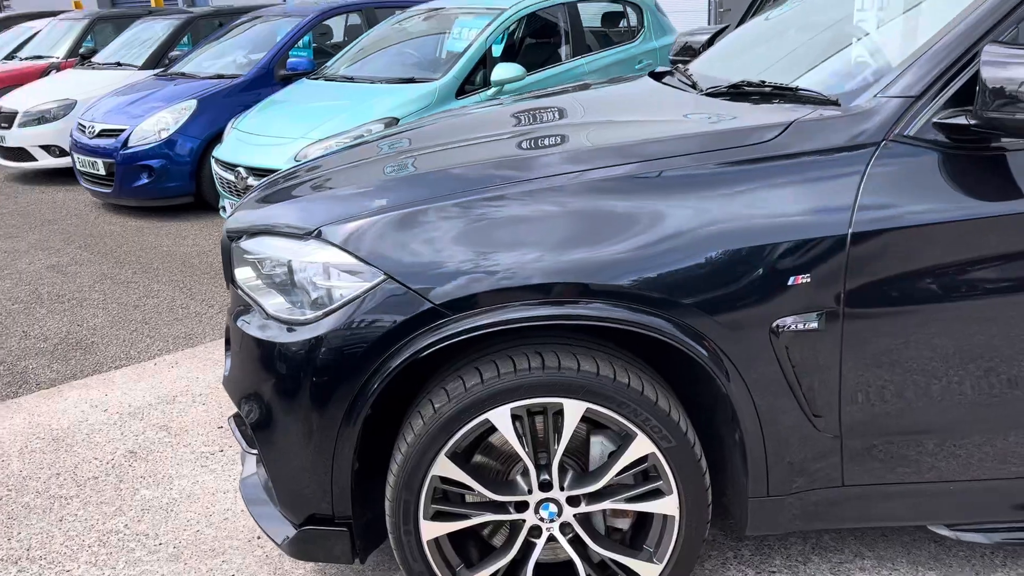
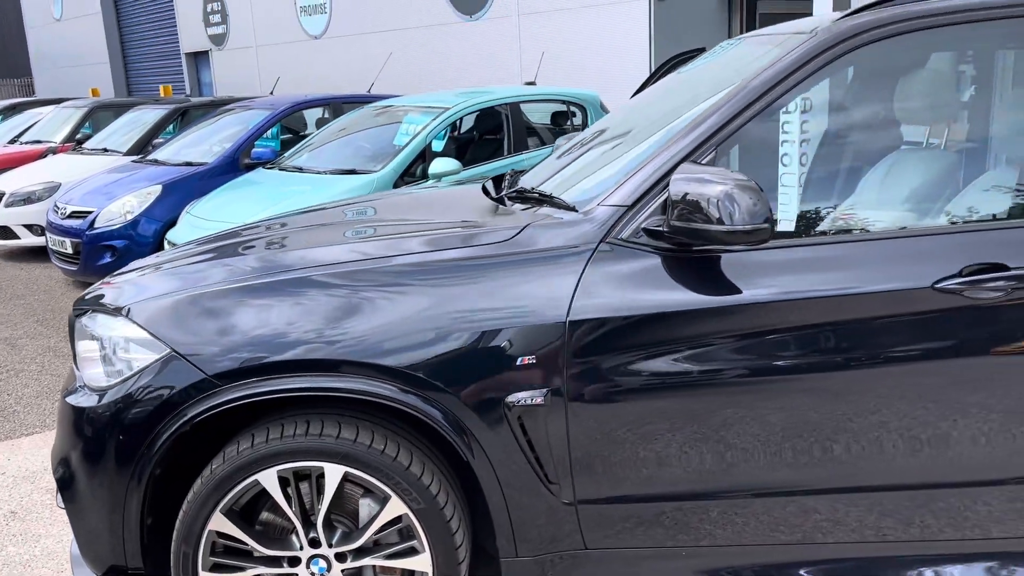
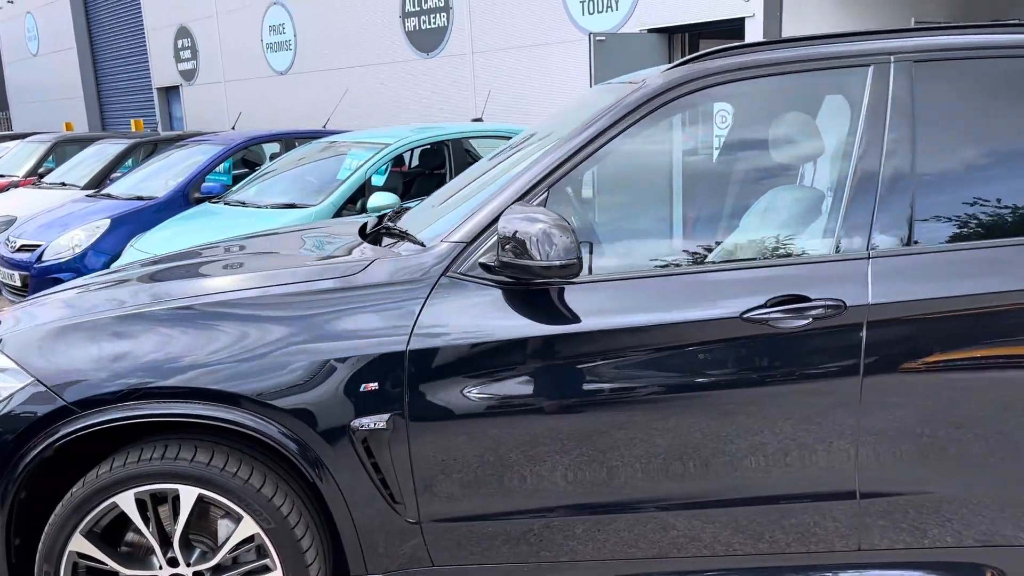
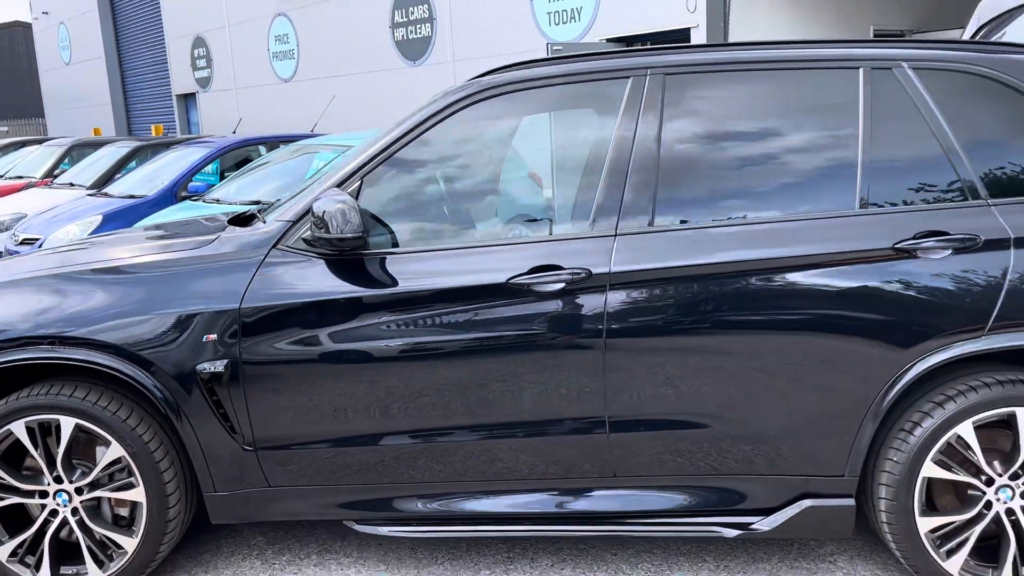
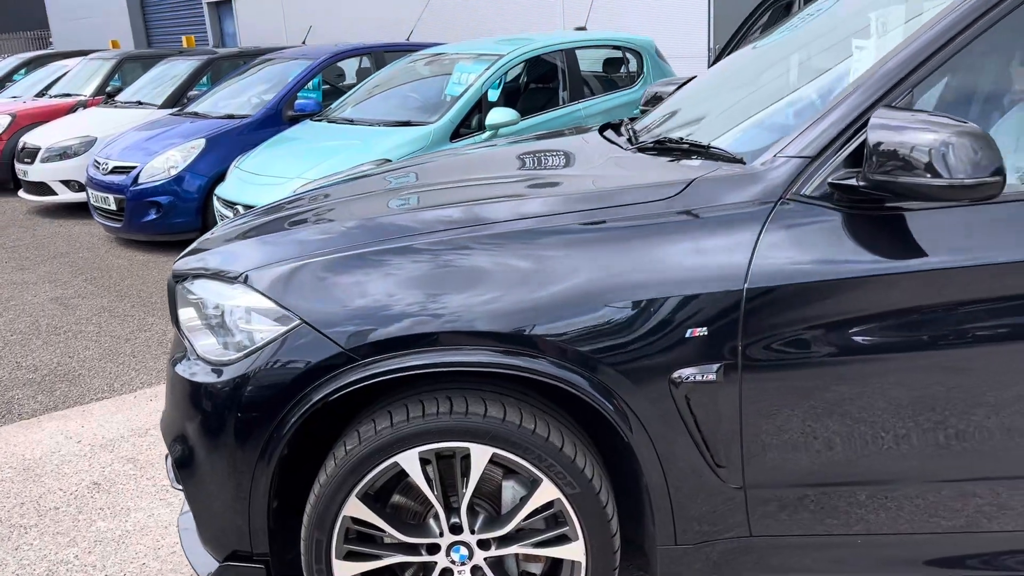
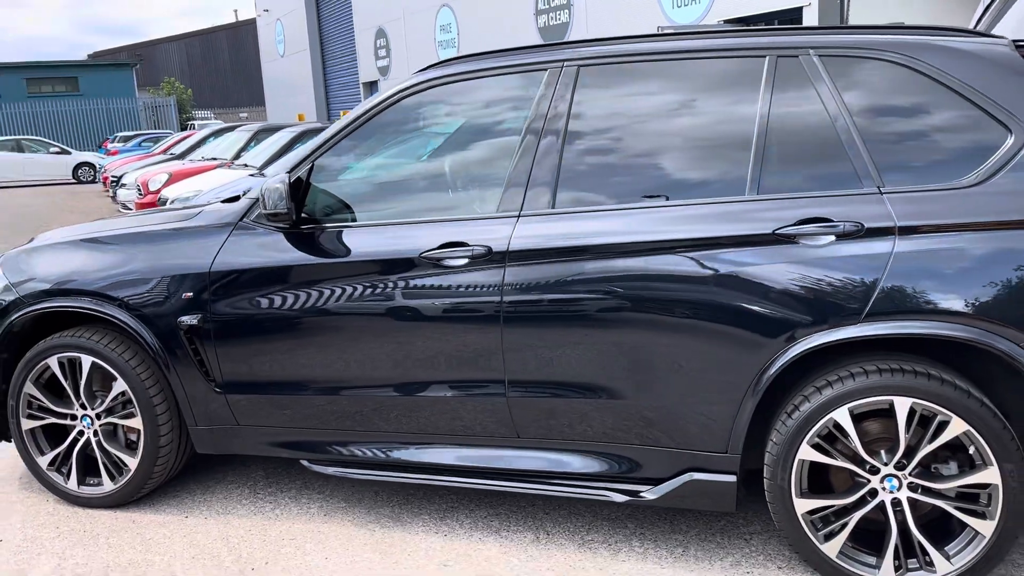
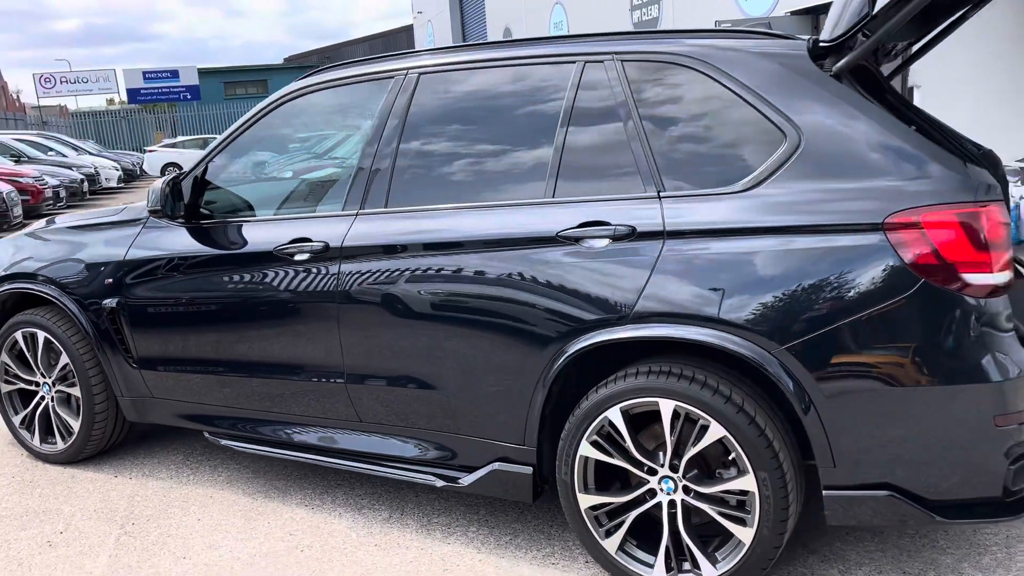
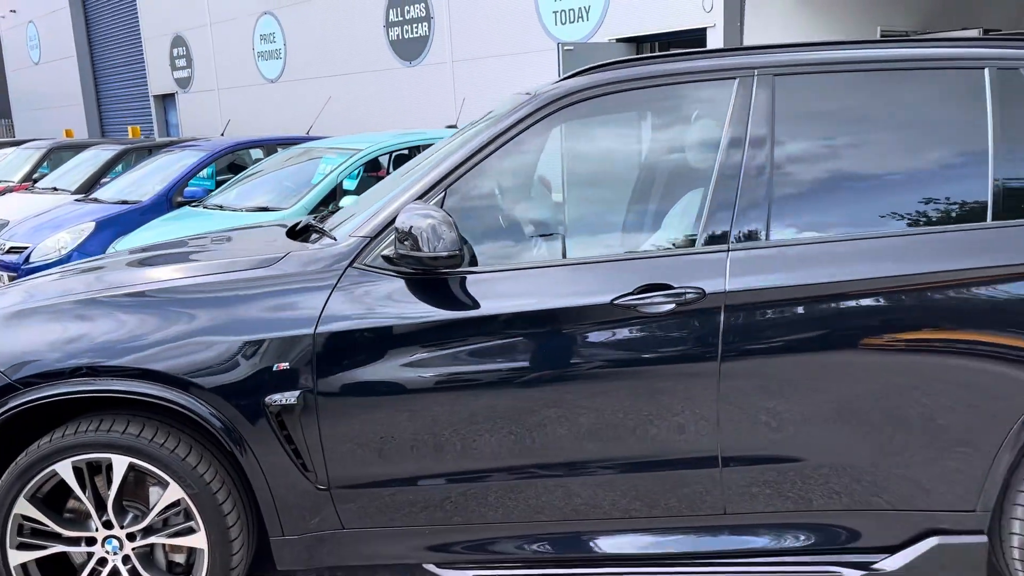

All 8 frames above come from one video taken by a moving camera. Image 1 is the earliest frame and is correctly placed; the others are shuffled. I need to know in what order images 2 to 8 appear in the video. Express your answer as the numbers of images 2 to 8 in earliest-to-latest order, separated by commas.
5, 2, 3, 8, 4, 6, 7
